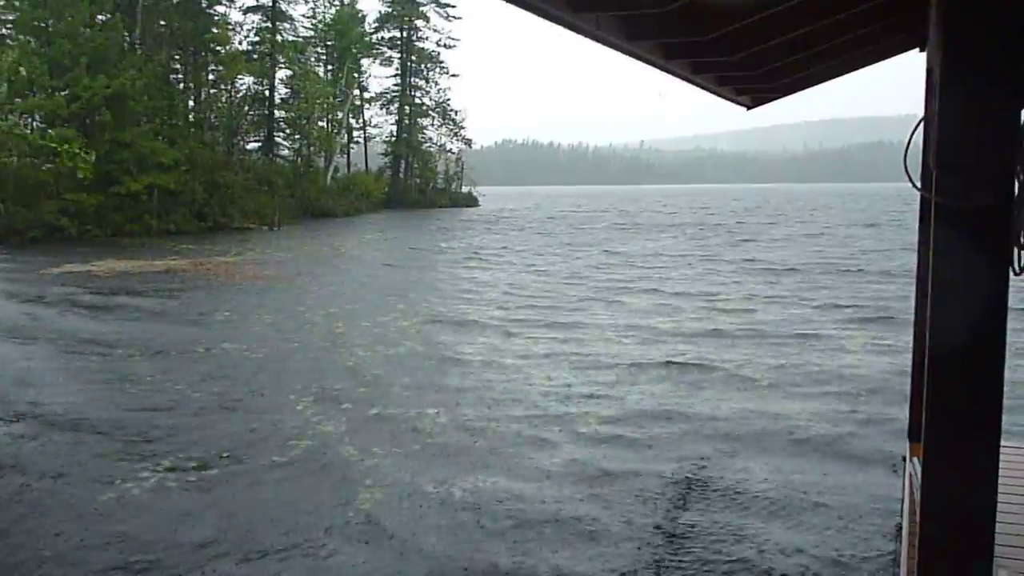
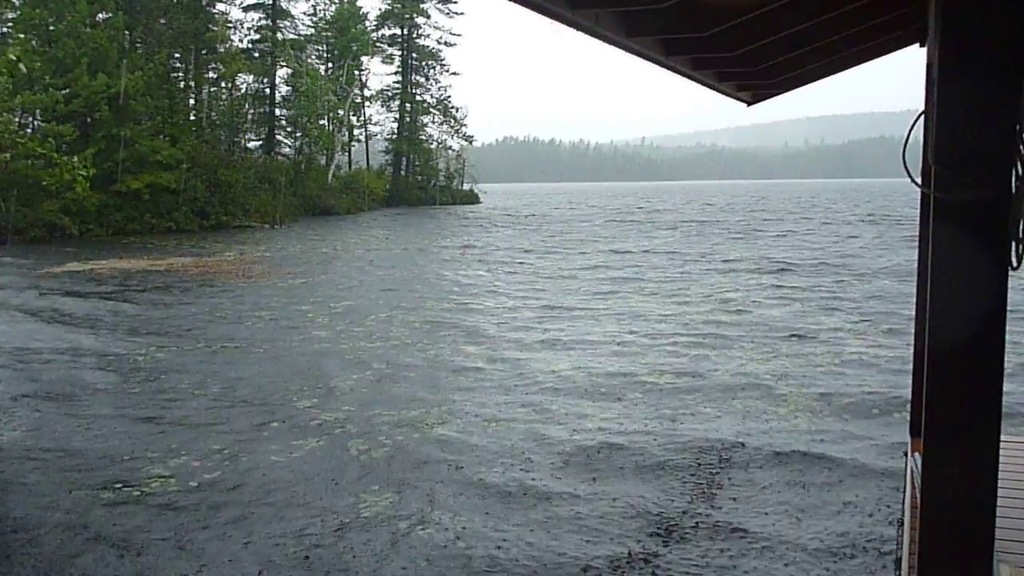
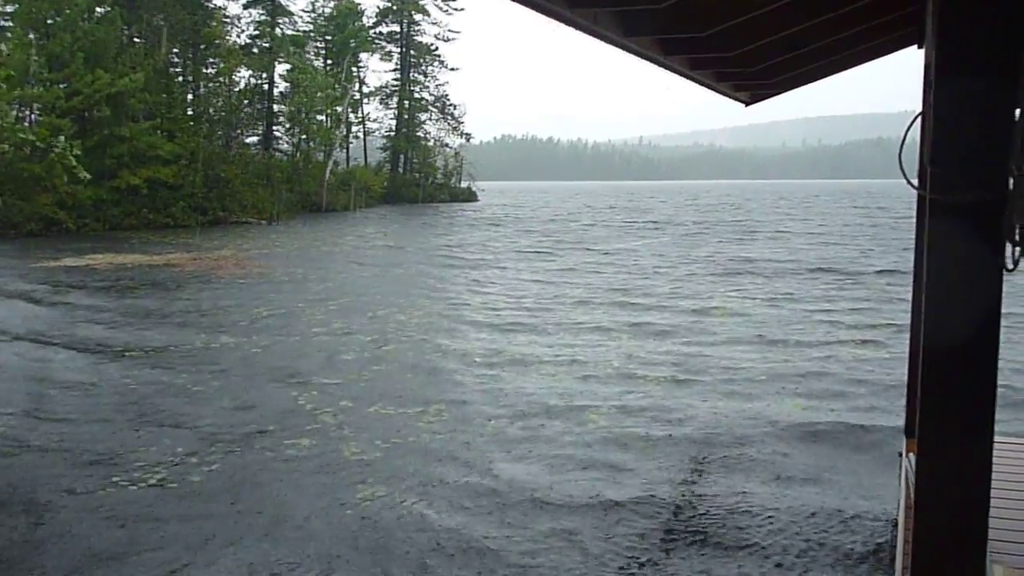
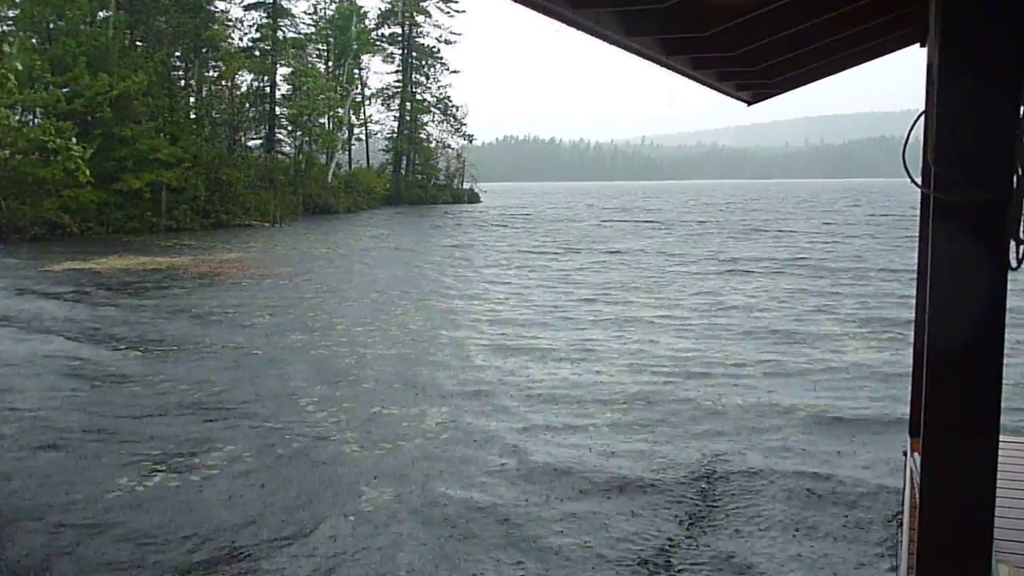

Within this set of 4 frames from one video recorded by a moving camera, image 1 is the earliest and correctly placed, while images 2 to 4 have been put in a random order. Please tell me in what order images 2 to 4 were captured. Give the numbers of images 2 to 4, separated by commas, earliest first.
2, 4, 3
